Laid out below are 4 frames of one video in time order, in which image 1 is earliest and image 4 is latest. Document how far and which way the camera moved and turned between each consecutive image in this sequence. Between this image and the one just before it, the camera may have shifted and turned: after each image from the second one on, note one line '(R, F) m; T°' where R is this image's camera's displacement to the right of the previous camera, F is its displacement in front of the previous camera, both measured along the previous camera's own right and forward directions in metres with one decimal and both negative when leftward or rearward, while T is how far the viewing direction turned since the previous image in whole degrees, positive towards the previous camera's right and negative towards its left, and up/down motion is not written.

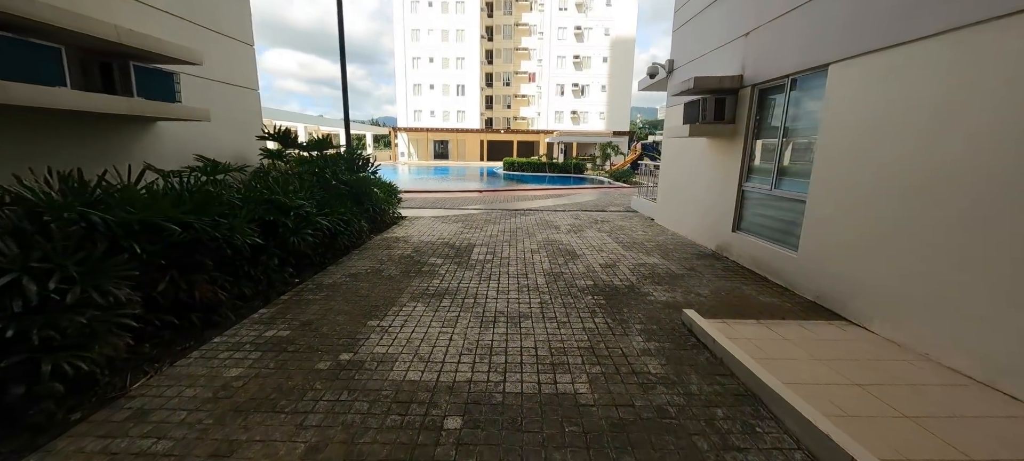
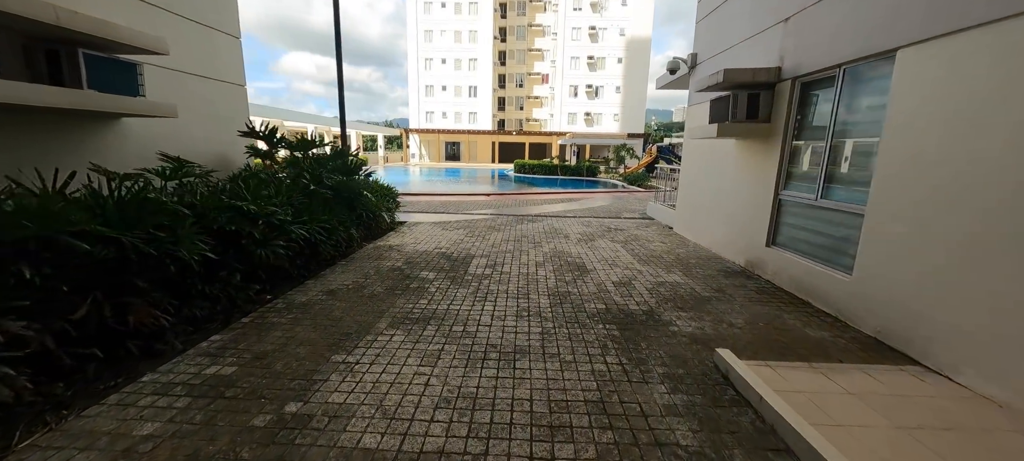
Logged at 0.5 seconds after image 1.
(+0.1, +0.6) m; -2°
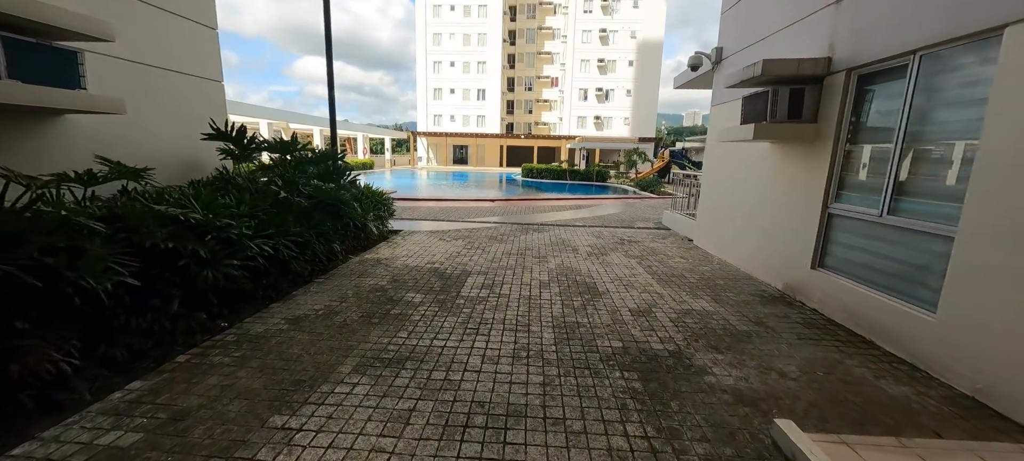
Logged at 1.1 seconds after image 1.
(+0.1, +0.7) m; -1°
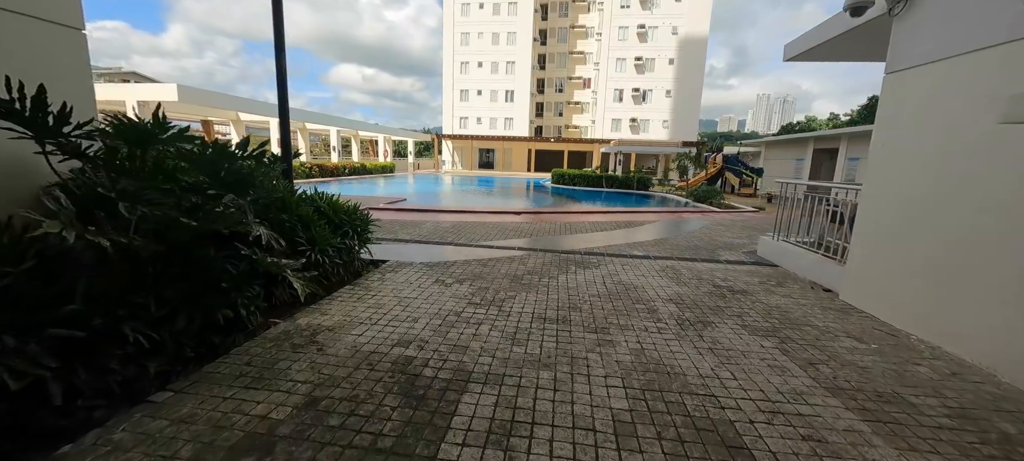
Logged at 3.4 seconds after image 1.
(-0.1, +2.4) m; -4°
